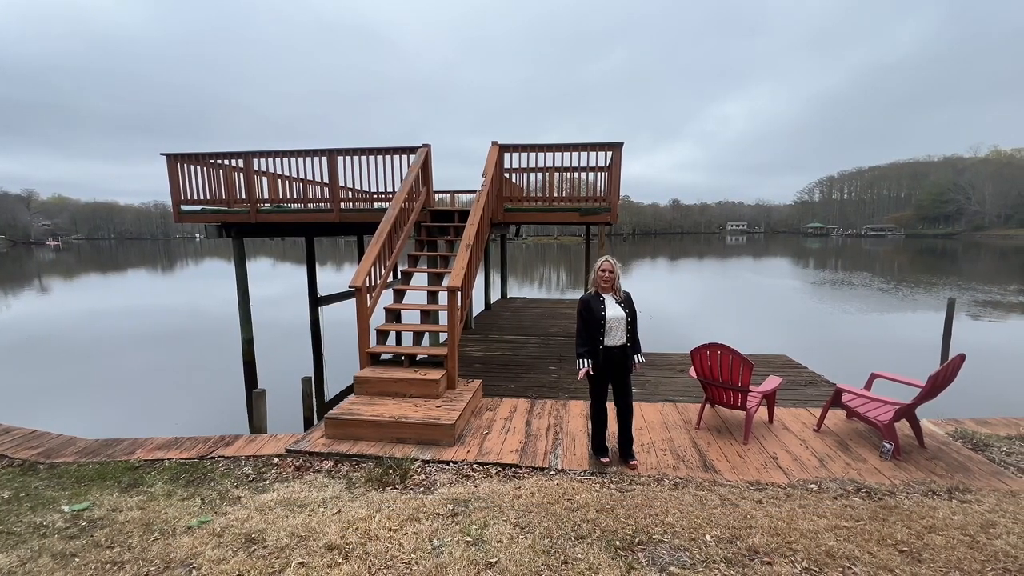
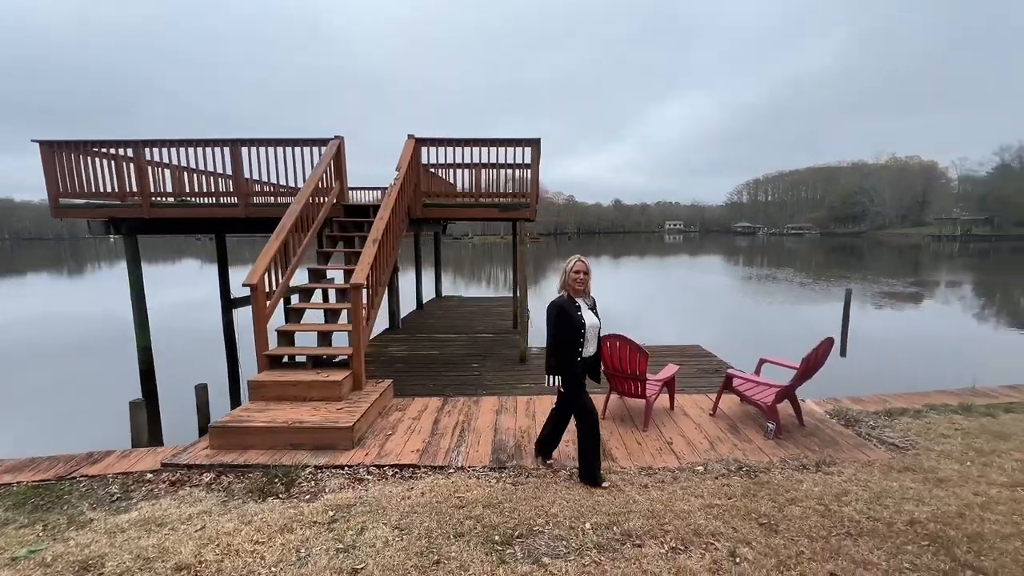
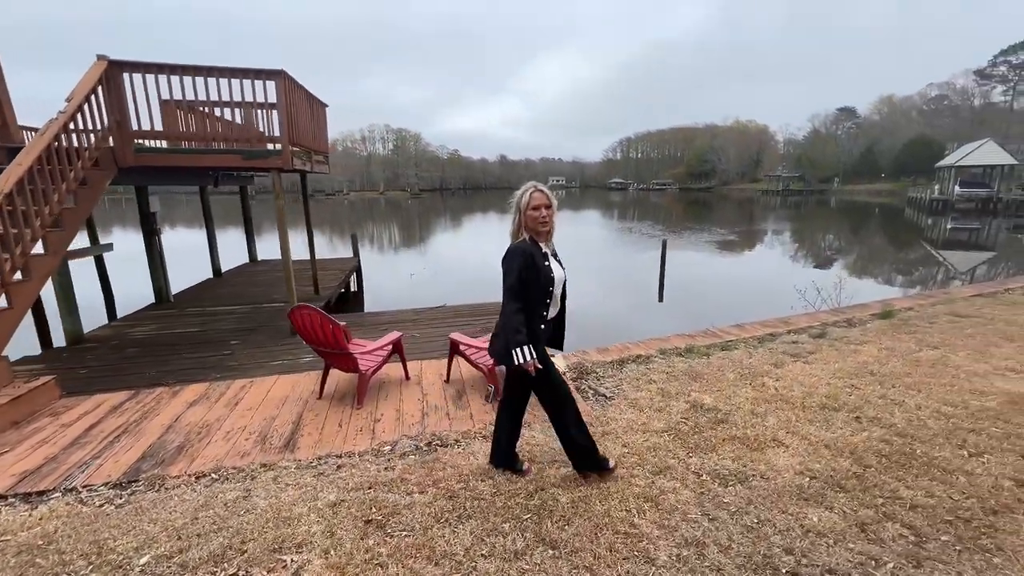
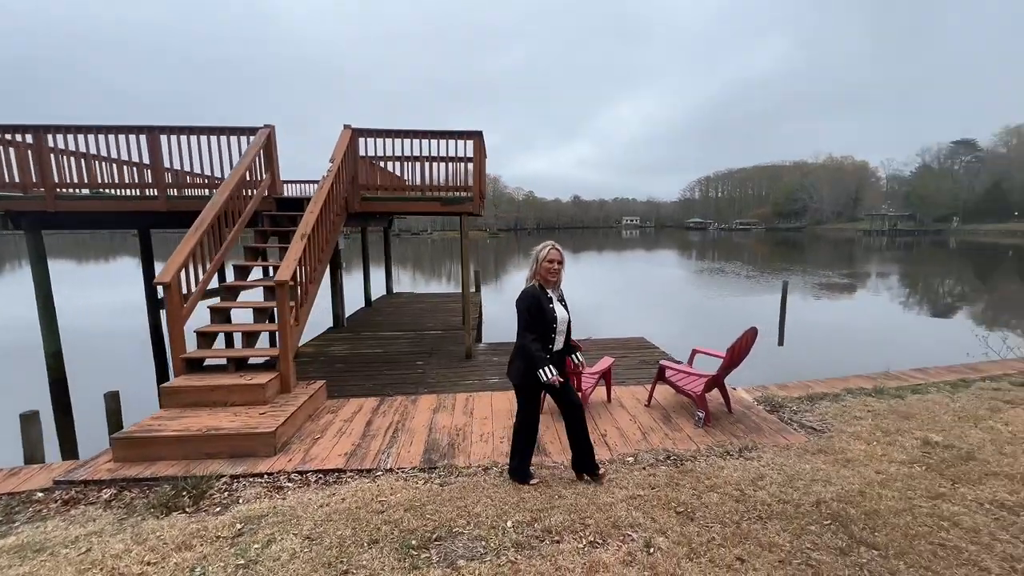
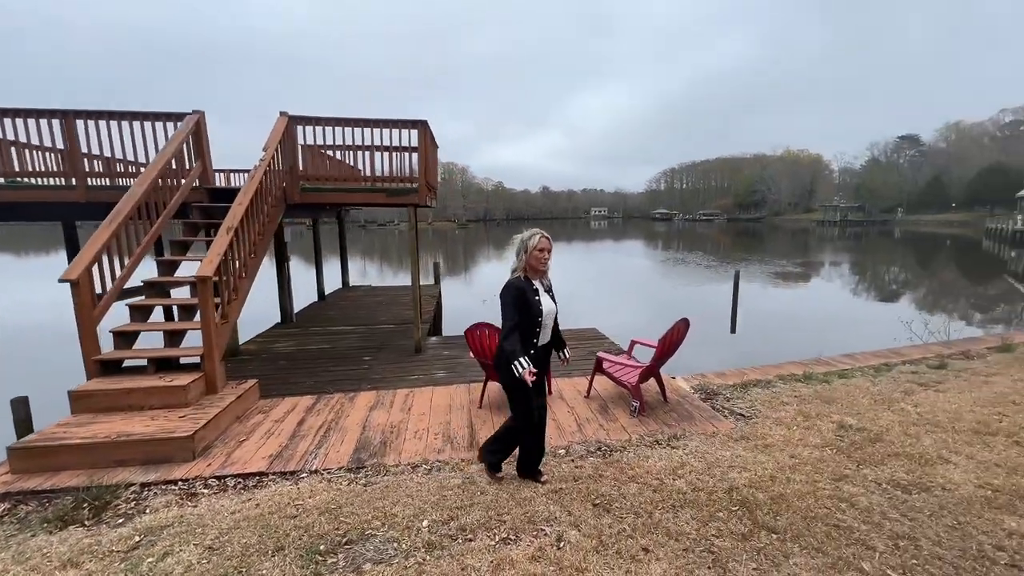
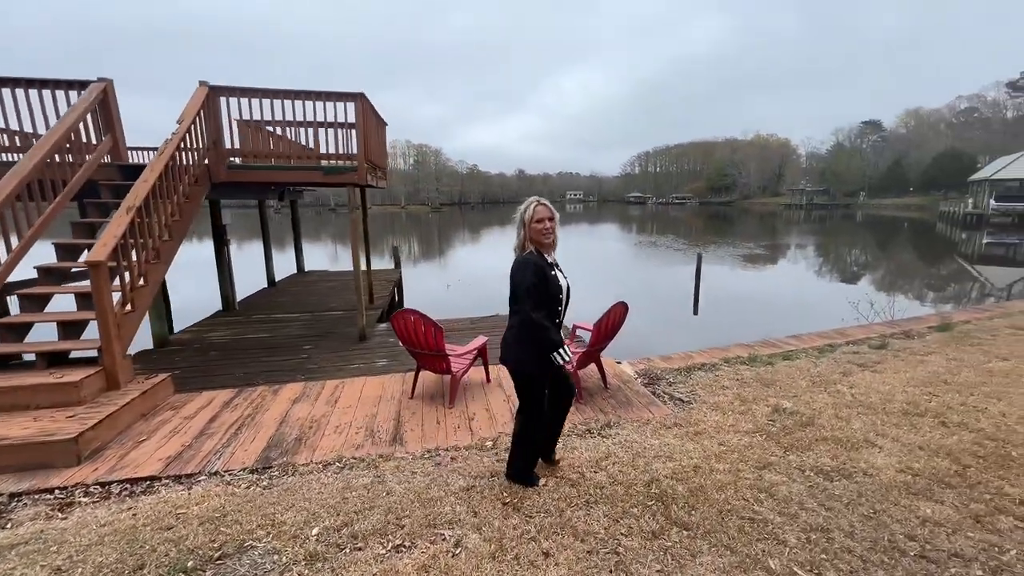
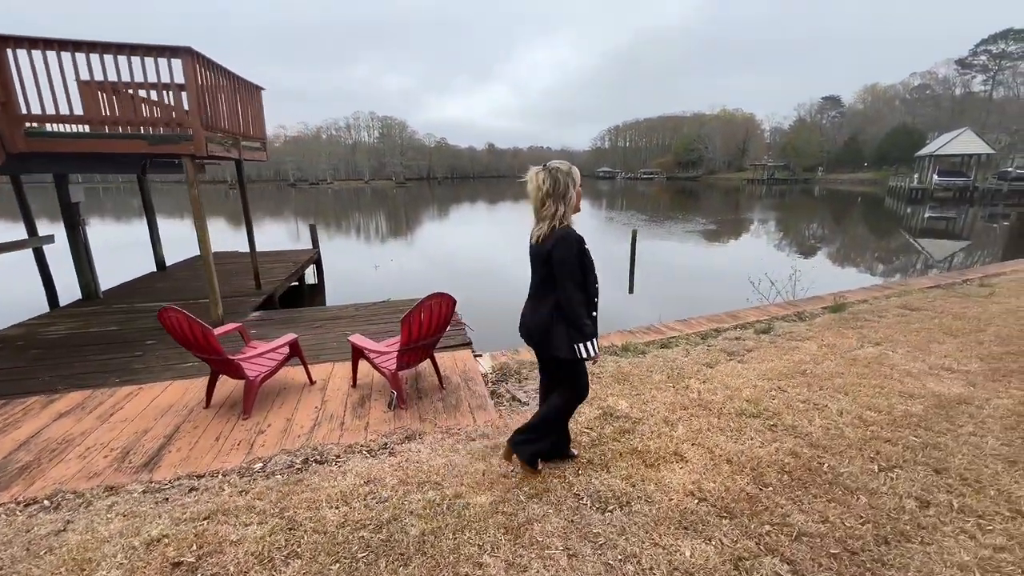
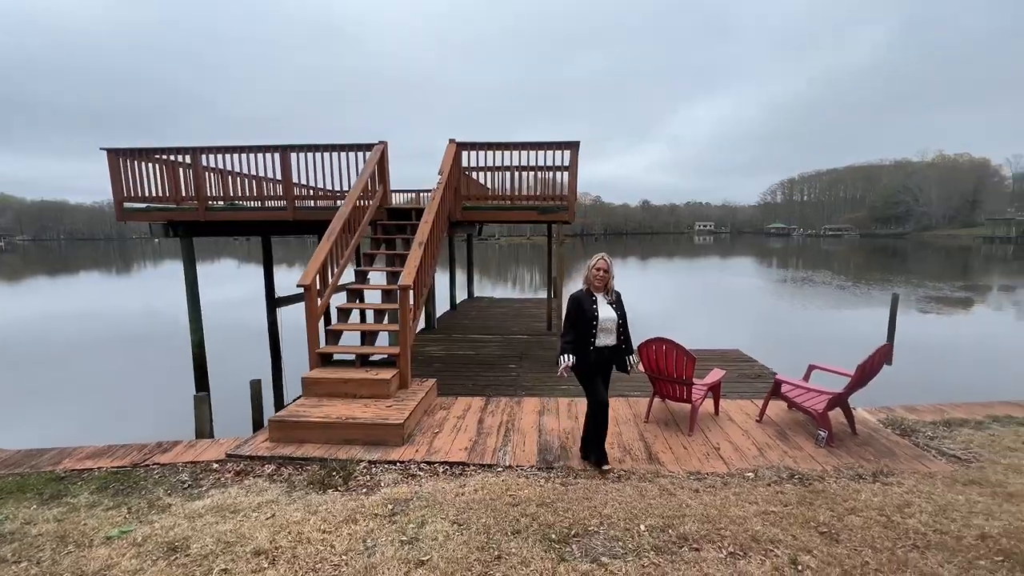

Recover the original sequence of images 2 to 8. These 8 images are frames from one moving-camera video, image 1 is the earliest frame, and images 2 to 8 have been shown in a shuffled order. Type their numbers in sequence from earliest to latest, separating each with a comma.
8, 2, 4, 5, 6, 3, 7
